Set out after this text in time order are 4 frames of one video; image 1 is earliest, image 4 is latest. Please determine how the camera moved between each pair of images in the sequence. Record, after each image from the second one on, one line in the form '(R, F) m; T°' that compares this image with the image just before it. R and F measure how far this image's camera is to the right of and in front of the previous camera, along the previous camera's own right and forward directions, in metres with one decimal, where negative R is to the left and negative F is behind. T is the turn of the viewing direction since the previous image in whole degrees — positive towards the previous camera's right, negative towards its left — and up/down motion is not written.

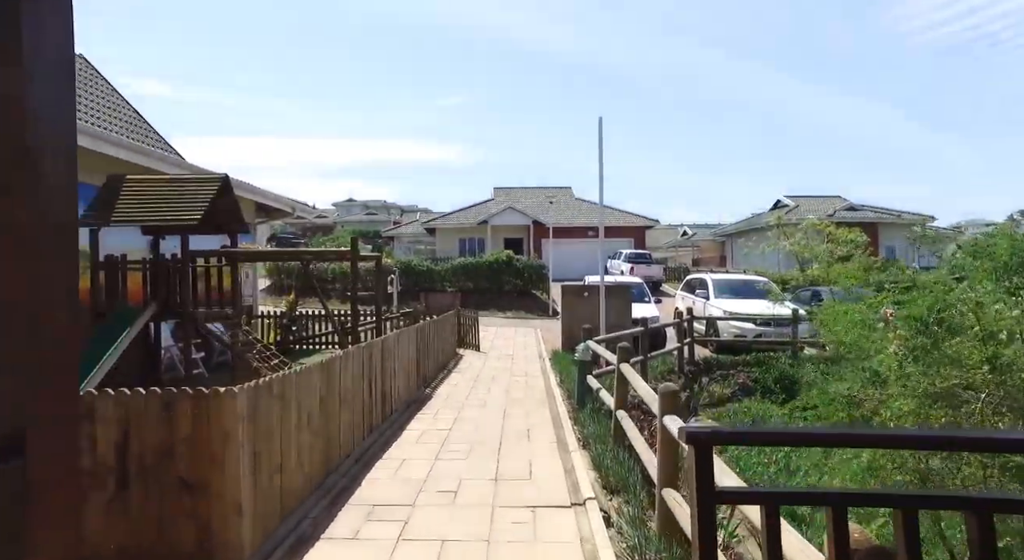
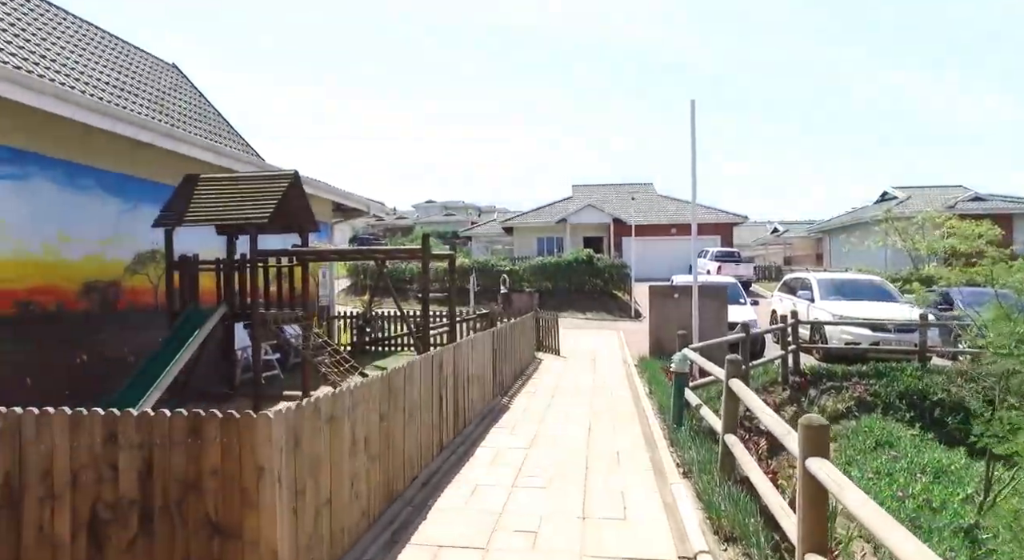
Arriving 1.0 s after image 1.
(-0.1, +0.7) m; -7°
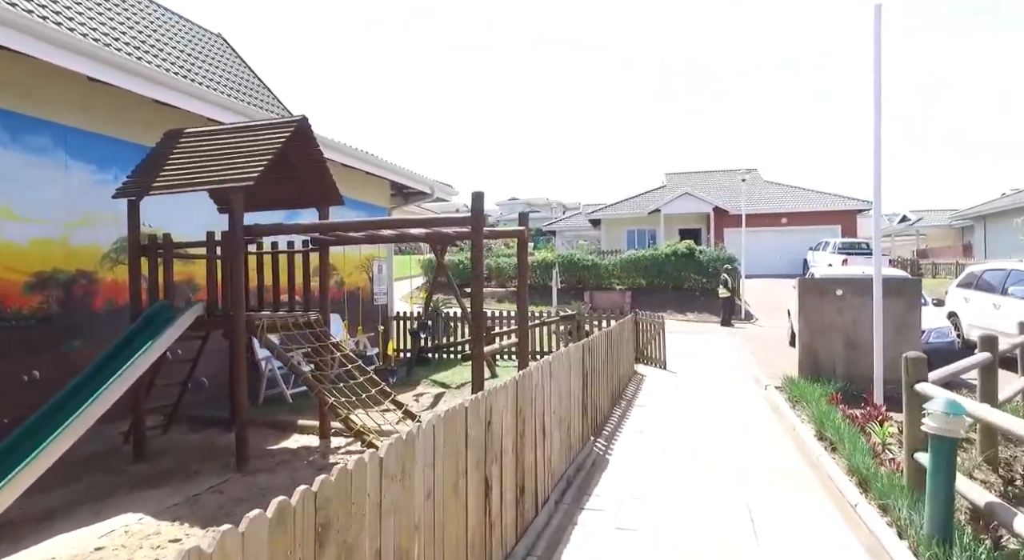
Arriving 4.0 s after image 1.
(-0.1, +2.7) m; -7°
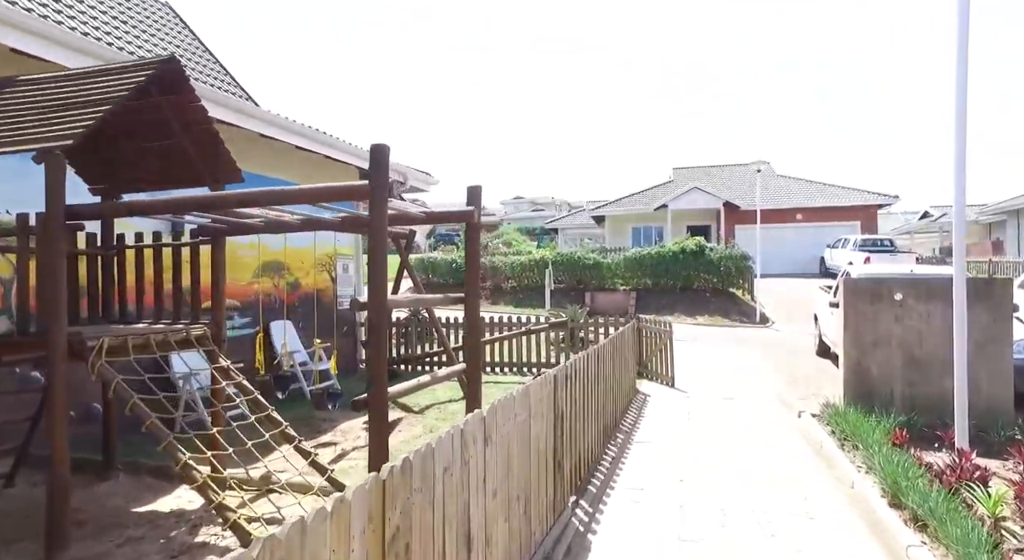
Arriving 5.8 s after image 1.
(+0.4, +1.8) m; -1°
